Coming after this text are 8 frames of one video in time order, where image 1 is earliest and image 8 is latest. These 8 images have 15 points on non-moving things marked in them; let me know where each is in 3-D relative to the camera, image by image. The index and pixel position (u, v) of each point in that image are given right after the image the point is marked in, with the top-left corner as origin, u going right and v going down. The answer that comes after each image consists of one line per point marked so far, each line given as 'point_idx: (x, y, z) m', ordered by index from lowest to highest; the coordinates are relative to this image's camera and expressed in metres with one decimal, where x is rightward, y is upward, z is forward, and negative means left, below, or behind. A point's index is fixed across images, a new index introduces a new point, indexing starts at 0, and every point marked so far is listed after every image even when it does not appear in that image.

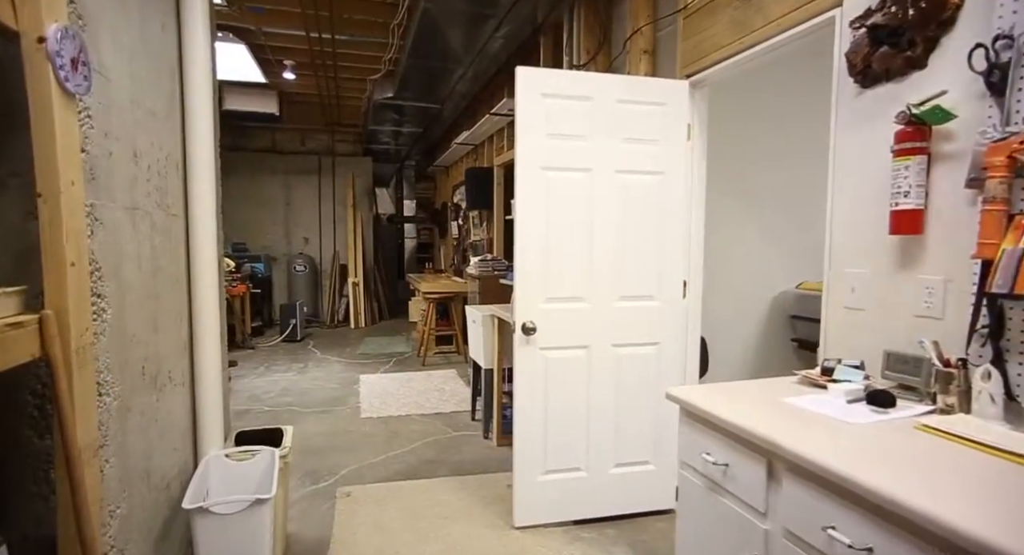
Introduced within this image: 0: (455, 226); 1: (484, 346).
0: (-0.9, +0.8, +8.2) m
1: (-0.2, -0.5, +3.7) m
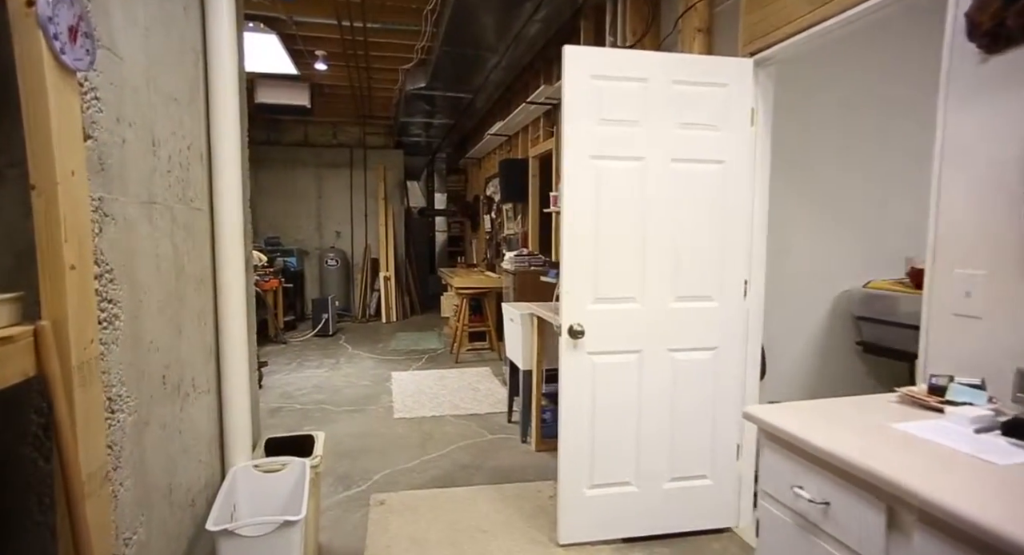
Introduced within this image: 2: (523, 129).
0: (-0.4, +0.8, +8.0) m
1: (+0.1, -0.4, +3.5) m
2: (+0.1, +1.7, +6.3) m
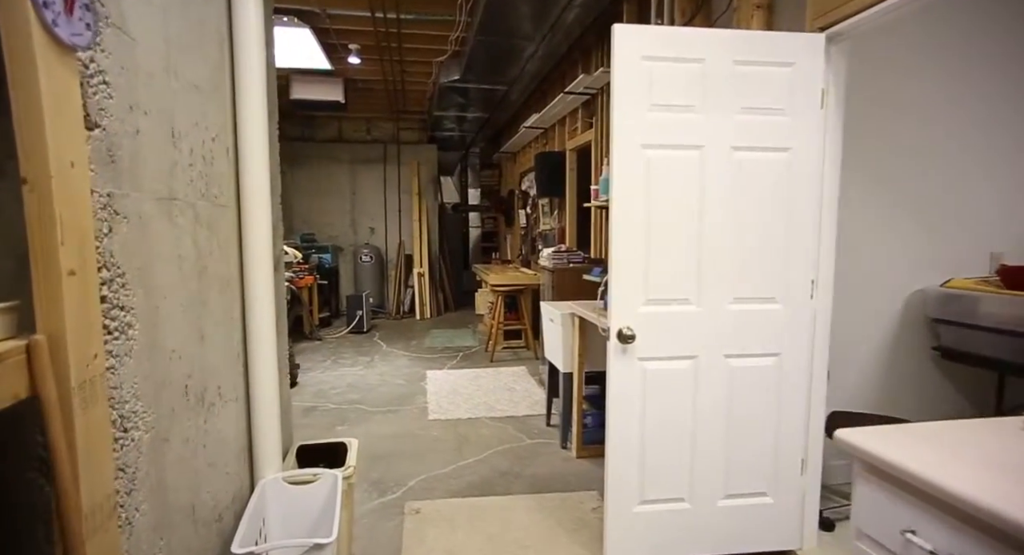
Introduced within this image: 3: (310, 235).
0: (+0.1, +0.9, +7.9) m
1: (+0.3, -0.4, +3.4) m
2: (+0.5, +1.7, +6.1) m
3: (-3.1, +0.6, +8.2) m
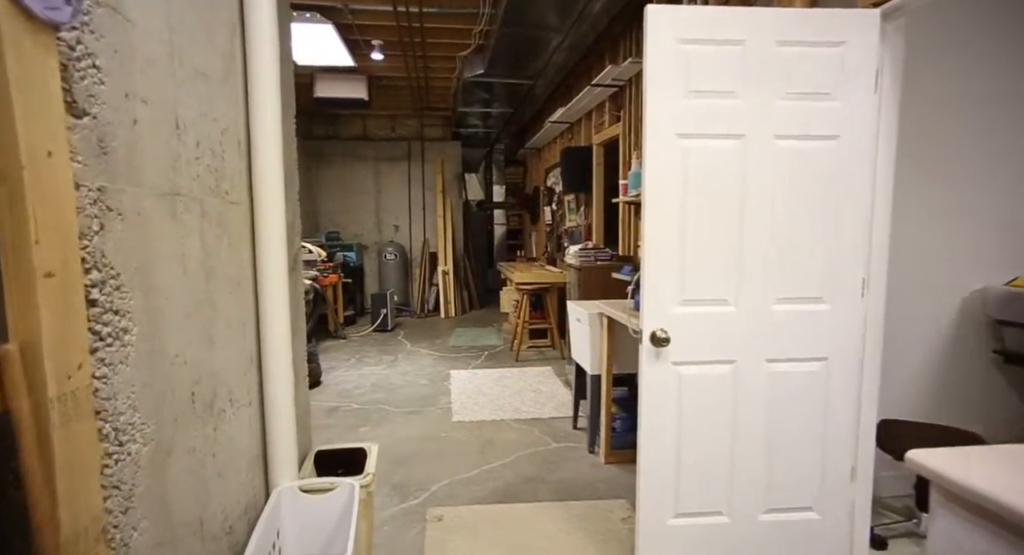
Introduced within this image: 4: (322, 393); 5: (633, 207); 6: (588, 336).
0: (+0.5, +0.9, +7.8) m
1: (+0.5, -0.4, +3.2) m
2: (+0.8, +1.8, +5.9) m
3: (-2.7, +0.7, +8.3) m
4: (-1.6, -1.0, +4.5) m
5: (+1.0, +0.6, +4.3) m
6: (+0.5, -0.3, +3.3) m
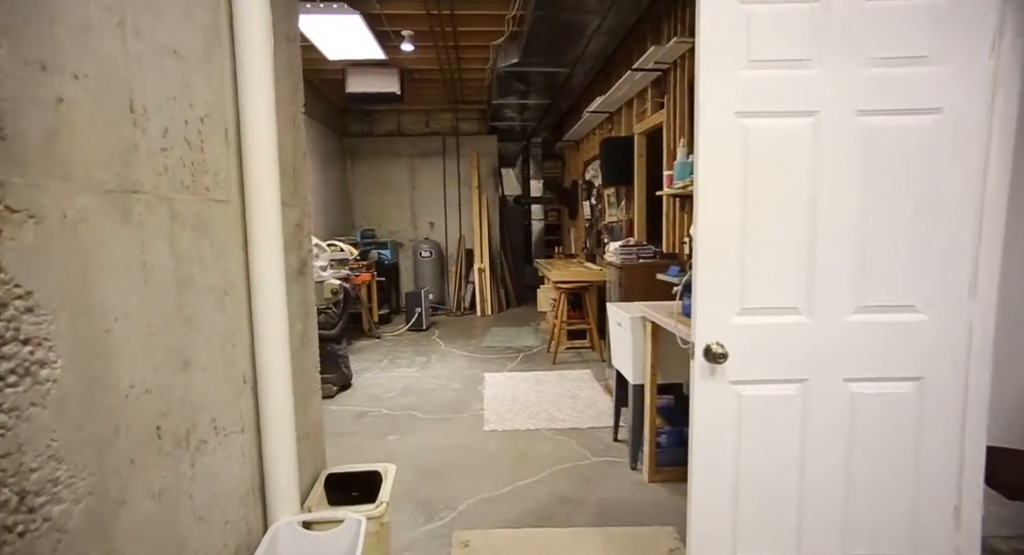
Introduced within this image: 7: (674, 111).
0: (+1.0, +1.0, +7.5) m
1: (+0.7, -0.4, +3.0) m
2: (+1.2, +1.8, +5.6) m
3: (-2.1, +0.7, +8.2) m
4: (-1.3, -1.0, +4.4) m
5: (+1.2, +0.6, +4.0) m
6: (+0.6, -0.4, +3.0) m
7: (+1.2, +1.2, +4.1) m
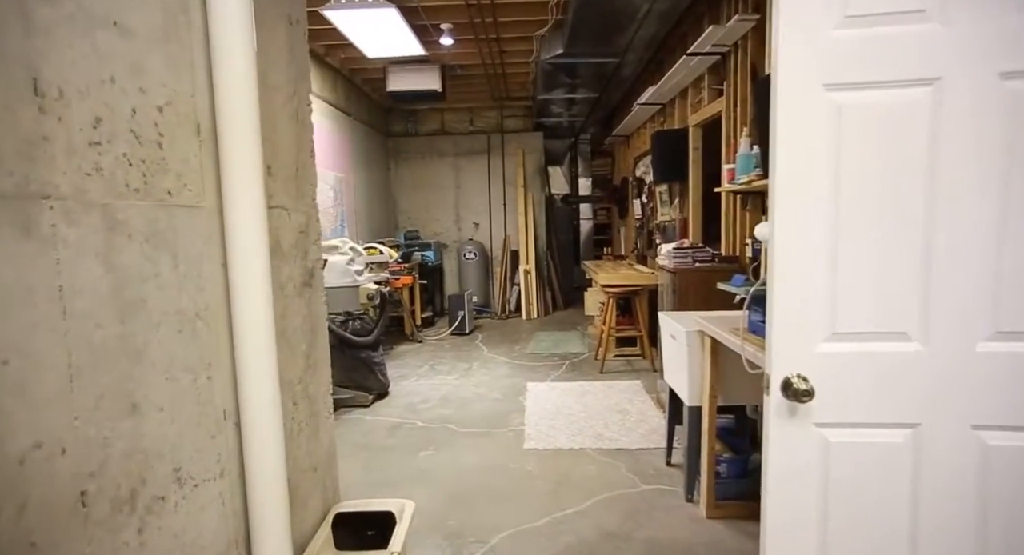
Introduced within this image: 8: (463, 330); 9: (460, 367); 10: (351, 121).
0: (+1.6, +0.9, +7.1) m
1: (+0.9, -0.5, +2.6) m
2: (+1.6, +1.8, +5.2) m
3: (-1.5, +0.7, +8.1) m
4: (-1.0, -1.0, +4.2) m
5: (+1.5, +0.5, +3.6) m
6: (+0.8, -0.4, +2.7) m
7: (+1.5, +1.2, +3.7) m
8: (-0.6, -0.7, +7.0) m
9: (-0.5, -0.9, +5.4) m
10: (-2.0, +2.0, +6.9) m
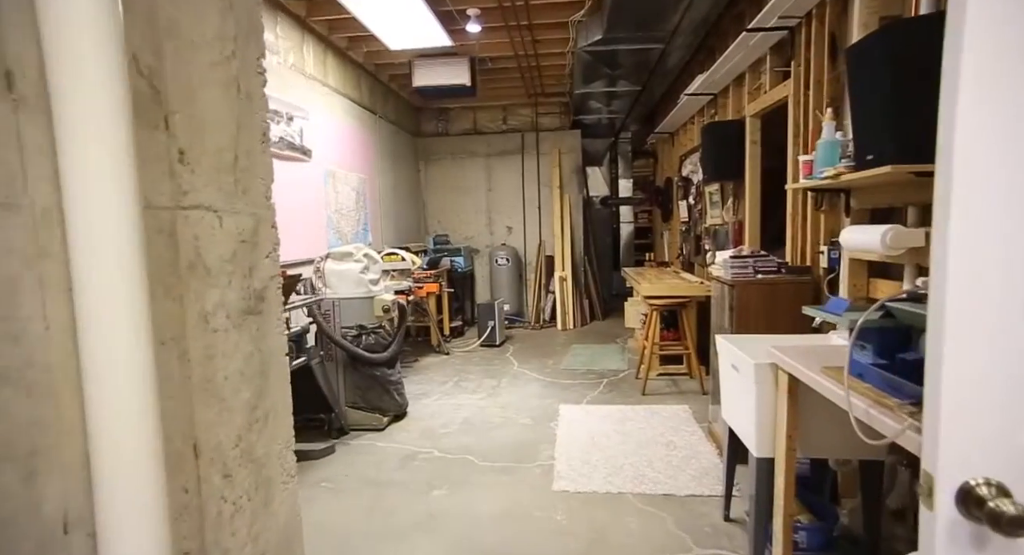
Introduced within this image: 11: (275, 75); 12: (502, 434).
0: (+2.0, +0.8, +6.5) m
1: (+0.9, -0.5, +2.1) m
2: (+1.9, +1.7, +4.6) m
3: (-1.0, +0.6, +7.7) m
4: (-0.7, -1.1, +3.8) m
5: (+1.7, +0.5, +3.0) m
6: (+0.9, -0.5, +2.1) m
7: (+1.7, +1.1, +3.1) m
8: (-0.2, -0.8, +6.6) m
9: (-0.2, -1.0, +5.0) m
10: (-1.6, +1.9, +6.5) m
11: (-1.8, +1.6, +4.2) m
12: (-0.1, -1.1, +3.8) m
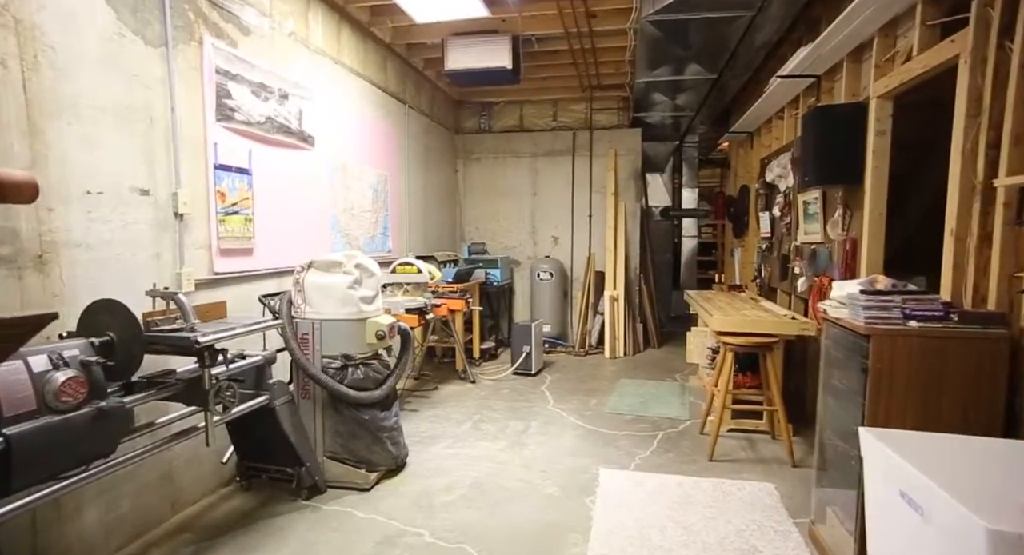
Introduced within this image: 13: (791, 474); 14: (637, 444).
0: (+2.5, +0.6, +5.3) m
1: (+0.9, -0.7, +1.0) m
2: (+2.2, +1.4, +3.5) m
3: (-0.4, +0.4, +6.8) m
4: (-0.6, -1.2, +2.9) m
5: (+1.7, +0.3, +1.9) m
6: (+0.9, -0.6, +1.1) m
7: (+1.8, +0.9, +2.0) m
8: (+0.2, -0.9, +5.6) m
9: (0.0, -1.1, +4.0) m
10: (-1.1, +1.8, +5.8) m
11: (-1.6, +1.5, +3.5) m
12: (0.0, -1.2, +2.8) m
13: (+1.7, -1.2, +3.3) m
14: (+0.8, -1.2, +3.8) m
